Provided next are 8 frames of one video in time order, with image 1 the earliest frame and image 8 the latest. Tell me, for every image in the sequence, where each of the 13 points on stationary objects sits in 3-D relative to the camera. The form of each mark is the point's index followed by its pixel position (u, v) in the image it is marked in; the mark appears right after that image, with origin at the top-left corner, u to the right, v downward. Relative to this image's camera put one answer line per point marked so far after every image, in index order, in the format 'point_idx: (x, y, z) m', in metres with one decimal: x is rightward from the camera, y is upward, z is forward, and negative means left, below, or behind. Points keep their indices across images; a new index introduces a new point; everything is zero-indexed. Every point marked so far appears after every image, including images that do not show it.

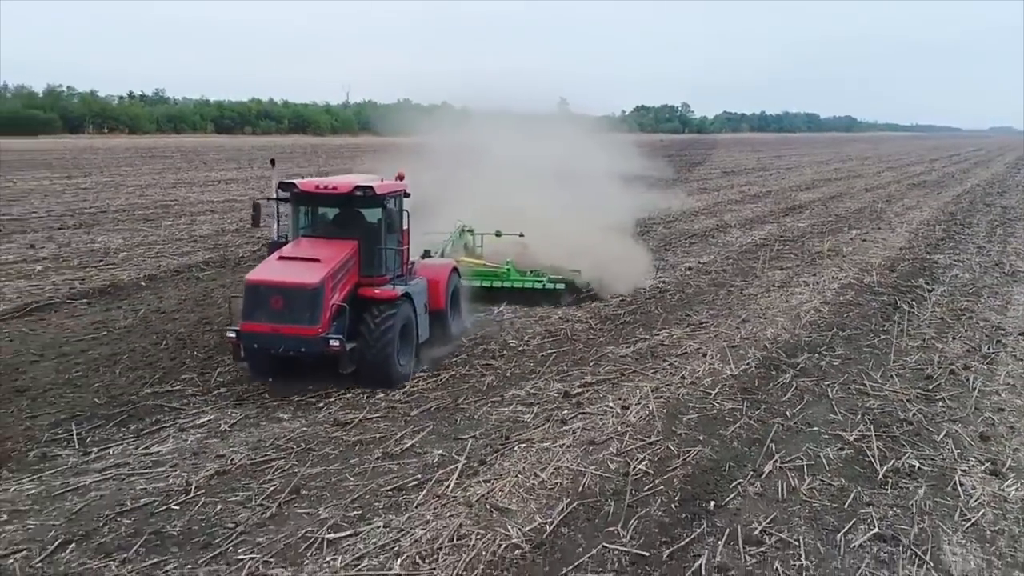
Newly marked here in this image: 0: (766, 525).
0: (+1.4, -1.3, +5.6) m
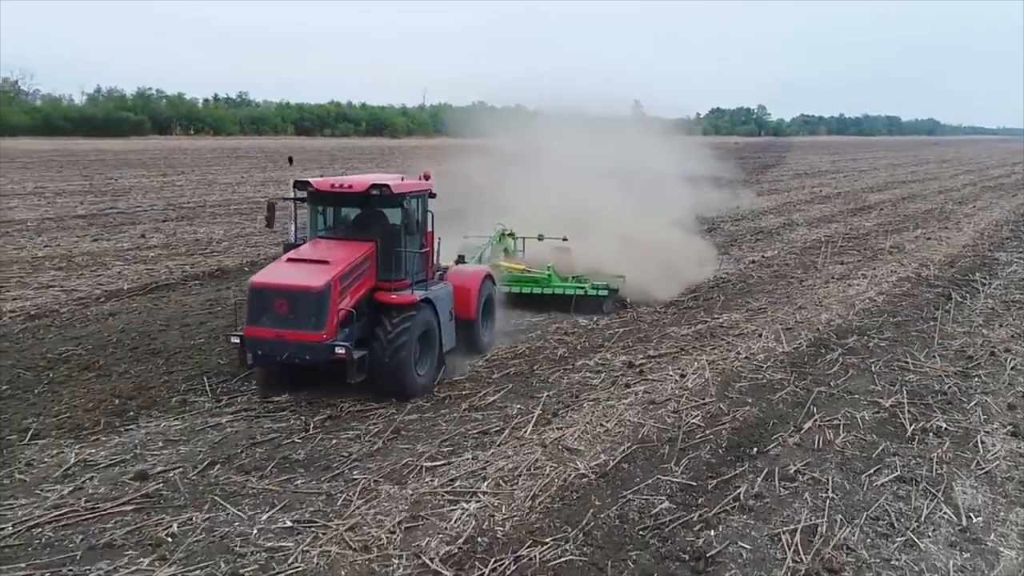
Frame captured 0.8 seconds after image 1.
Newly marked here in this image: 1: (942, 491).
0: (+1.9, -1.1, +6.5) m
1: (+2.6, -1.2, +6.1) m
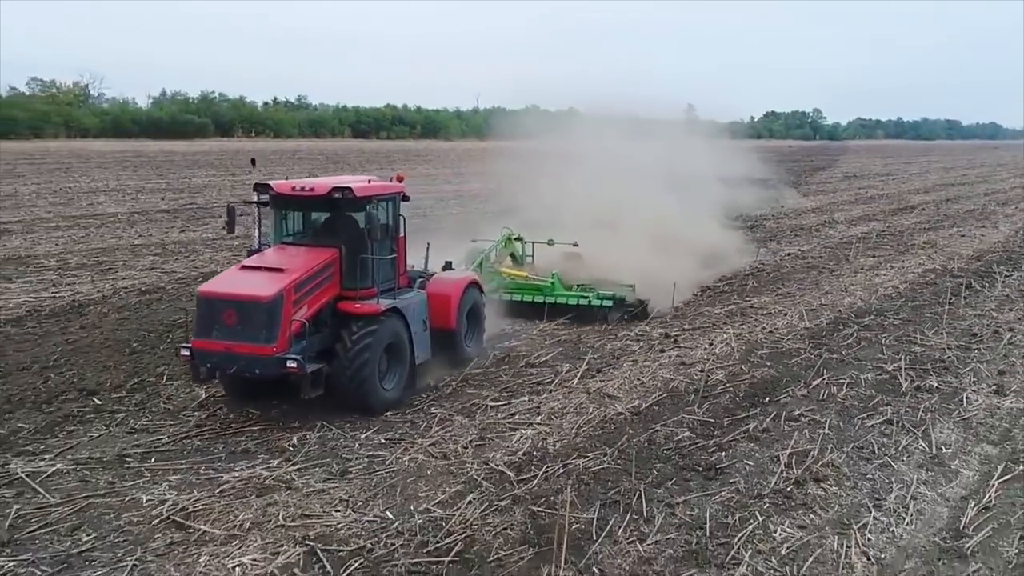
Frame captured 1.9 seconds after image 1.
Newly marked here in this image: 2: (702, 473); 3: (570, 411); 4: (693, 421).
0: (+2.2, -0.9, +7.7) m
1: (+3.0, -1.0, +7.3) m
2: (+1.2, -1.1, +6.2) m
3: (+0.4, -0.9, +7.5) m
4: (+1.3, -1.0, +7.3) m
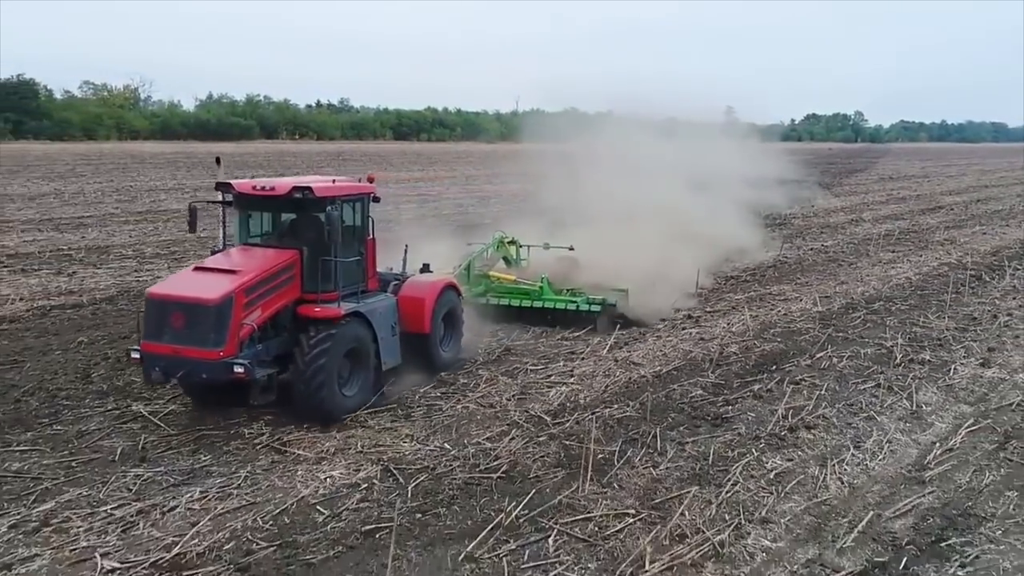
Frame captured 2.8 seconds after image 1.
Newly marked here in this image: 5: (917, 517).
0: (+2.6, -0.8, +8.7) m
1: (+3.3, -0.9, +8.3) m
2: (+1.4, -1.0, +7.3) m
3: (+0.8, -0.7, +8.6) m
4: (+1.6, -0.8, +8.4) m
5: (+2.3, -1.3, +5.6) m
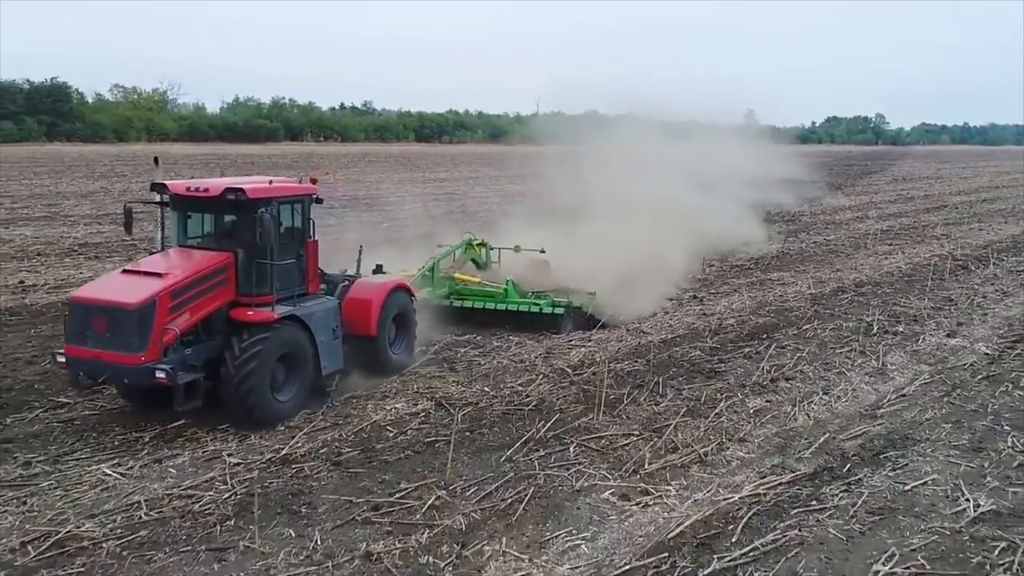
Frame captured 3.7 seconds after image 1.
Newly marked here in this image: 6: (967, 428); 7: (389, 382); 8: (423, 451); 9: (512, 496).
0: (+2.8, -0.5, +10.1) m
1: (+3.5, -0.7, +9.7) m
2: (+1.7, -0.7, +8.7) m
3: (+1.0, -0.5, +10.0) m
4: (+1.9, -0.6, +9.8) m
5: (+2.5, -1.1, +7.0) m
6: (+3.4, -1.0, +7.4) m
7: (-1.0, -0.8, +8.4) m
8: (-0.6, -1.1, +6.5) m
9: (0.0, -1.2, +5.8) m
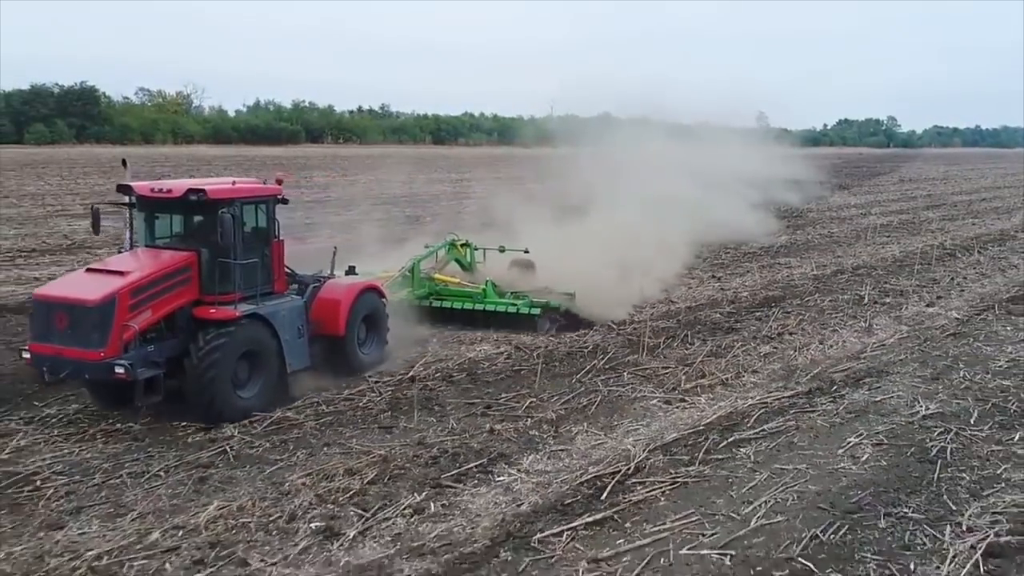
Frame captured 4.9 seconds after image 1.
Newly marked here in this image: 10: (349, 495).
0: (+3.4, -0.3, +12.2) m
1: (+4.1, -0.4, +11.8) m
2: (+2.3, -0.4, +10.8) m
3: (+1.6, -0.2, +12.1) m
4: (+2.5, -0.3, +11.9) m
5: (+3.1, -0.8, +9.1) m
6: (+4.0, -0.7, +9.5) m
7: (-0.4, -0.5, +10.5) m
8: (0.0, -0.8, +8.6) m
9: (+0.6, -0.9, +7.9) m
10: (-0.9, -1.2, +5.8) m
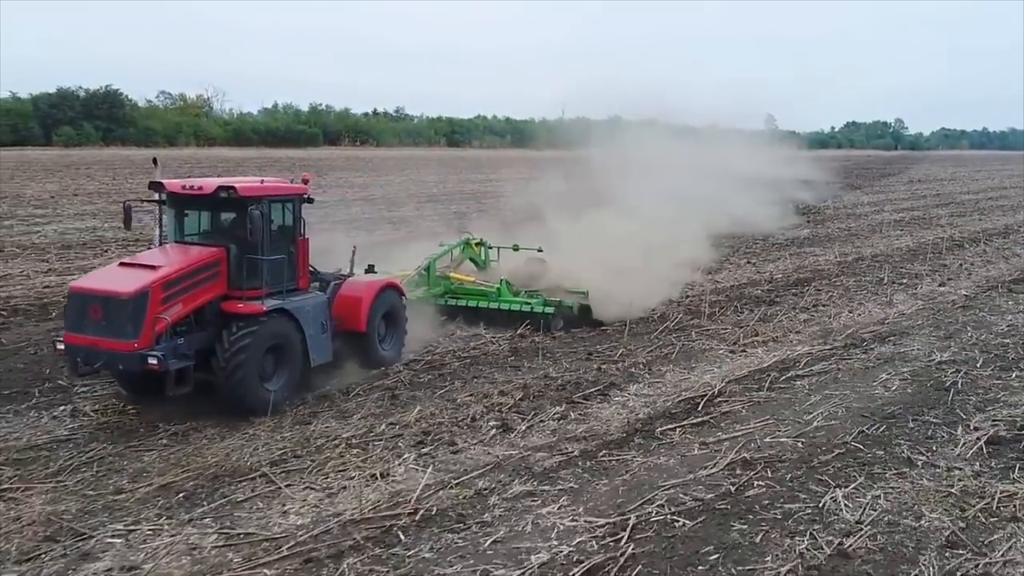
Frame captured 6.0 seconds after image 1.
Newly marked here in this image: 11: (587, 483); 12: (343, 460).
0: (+4.4, 0.0, +14.1) m
1: (+5.1, -0.1, +13.6) m
2: (+3.2, -0.2, +12.7) m
3: (+2.6, 0.0, +14.0) m
4: (+3.4, 0.0, +13.8) m
5: (+4.0, -0.5, +11.0) m
6: (+4.9, -0.5, +11.4) m
7: (+0.5, -0.2, +12.4) m
8: (+0.9, -0.5, +10.5) m
9: (+1.5, -0.6, +9.8) m
10: (0.0, -0.9, +7.7) m
11: (+0.5, -1.2, +6.1) m
12: (-1.1, -1.1, +6.4) m
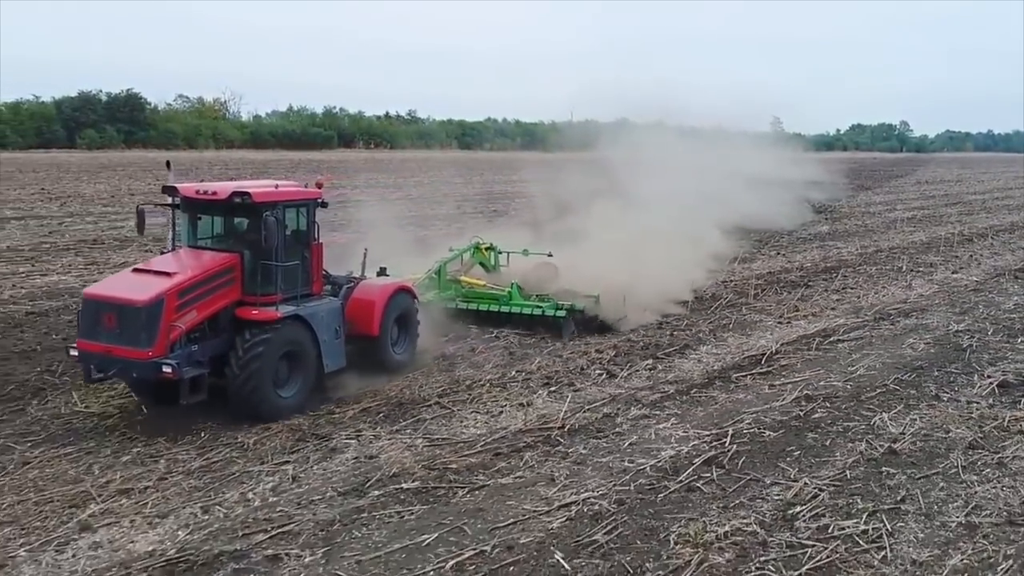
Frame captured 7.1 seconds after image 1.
0: (+5.3, +0.2, +15.8) m
1: (+6.0, +0.1, +15.4) m
2: (+4.2, 0.0, +14.4) m
3: (+3.5, +0.3, +15.7) m
4: (+4.4, +0.2, +15.5) m
5: (+4.9, -0.3, +12.7) m
6: (+5.8, -0.2, +13.1) m
7: (+1.4, 0.0, +14.2) m
8: (+1.9, -0.3, +12.3) m
9: (+2.4, -0.4, +11.5) m
10: (+0.9, -0.7, +9.4) m
11: (+1.4, -1.0, +7.8) m
12: (-0.2, -0.9, +8.2) m
